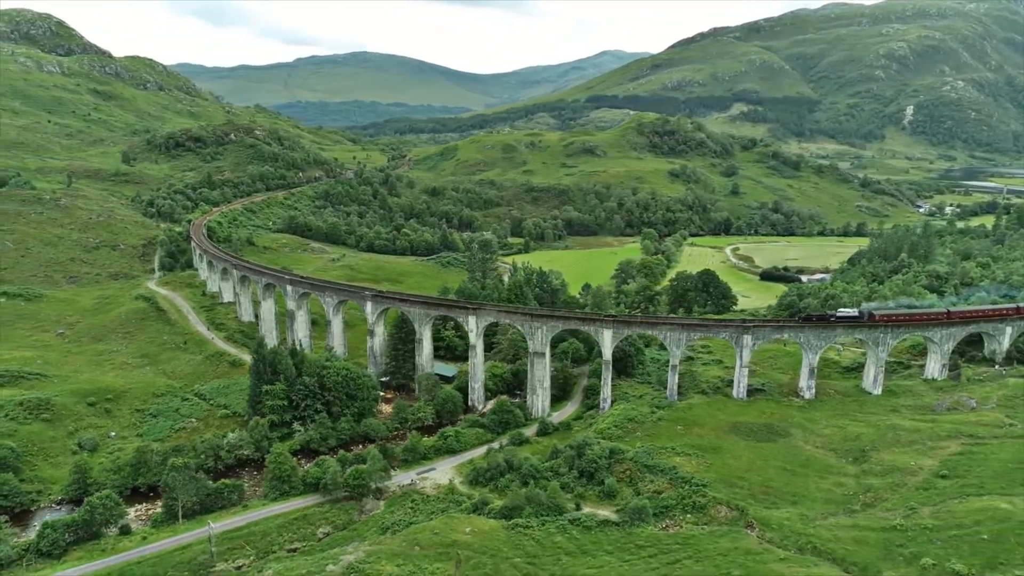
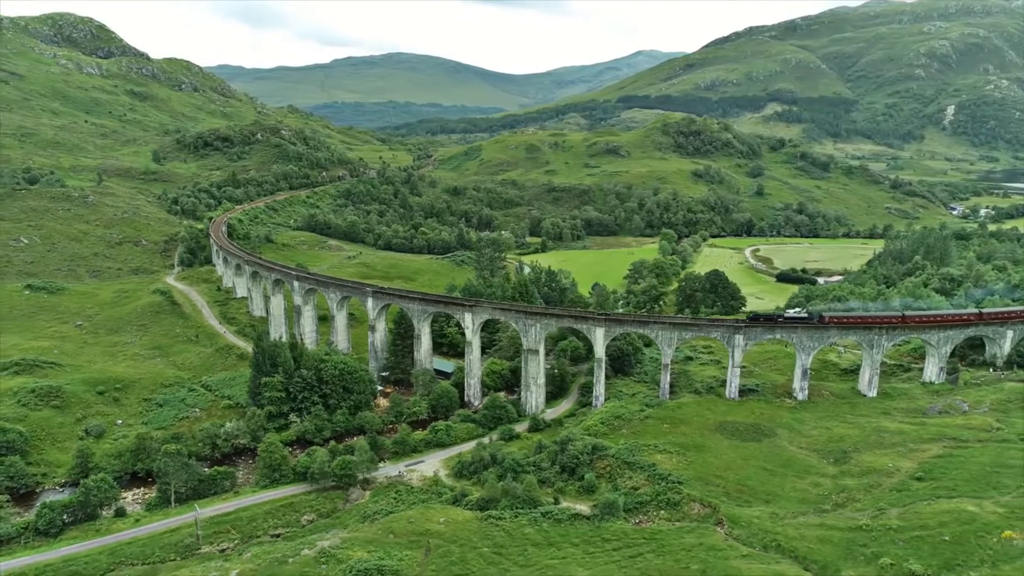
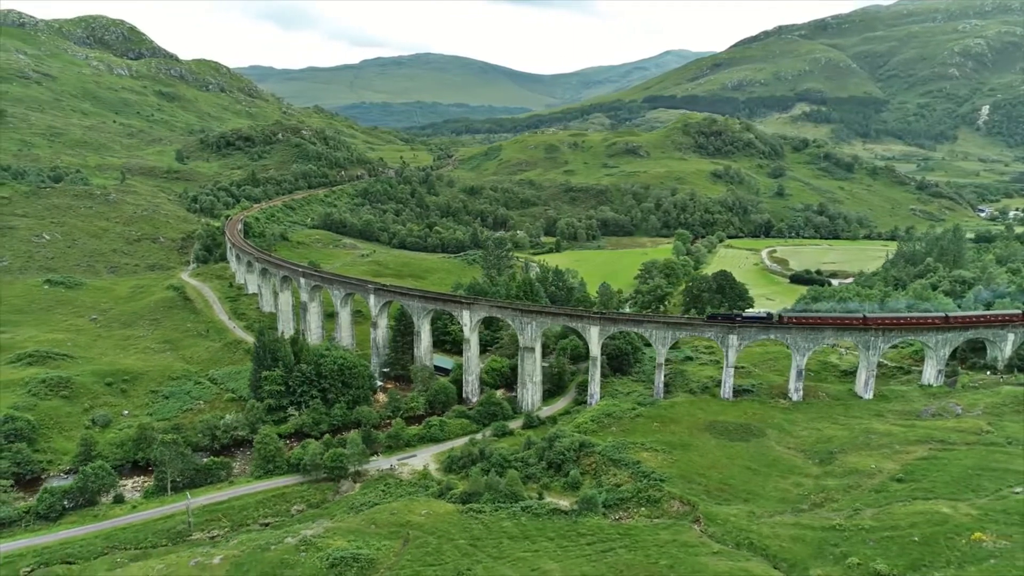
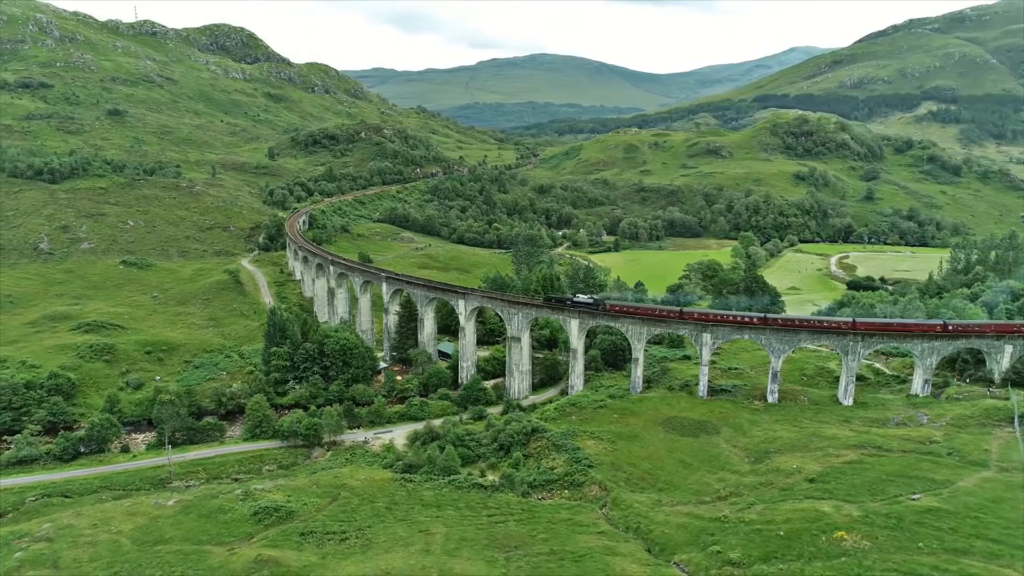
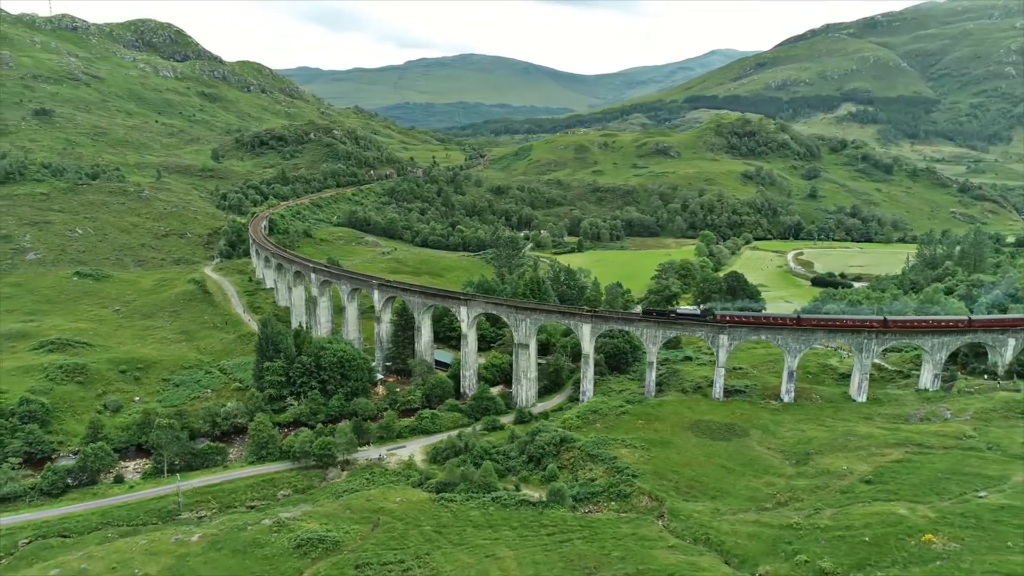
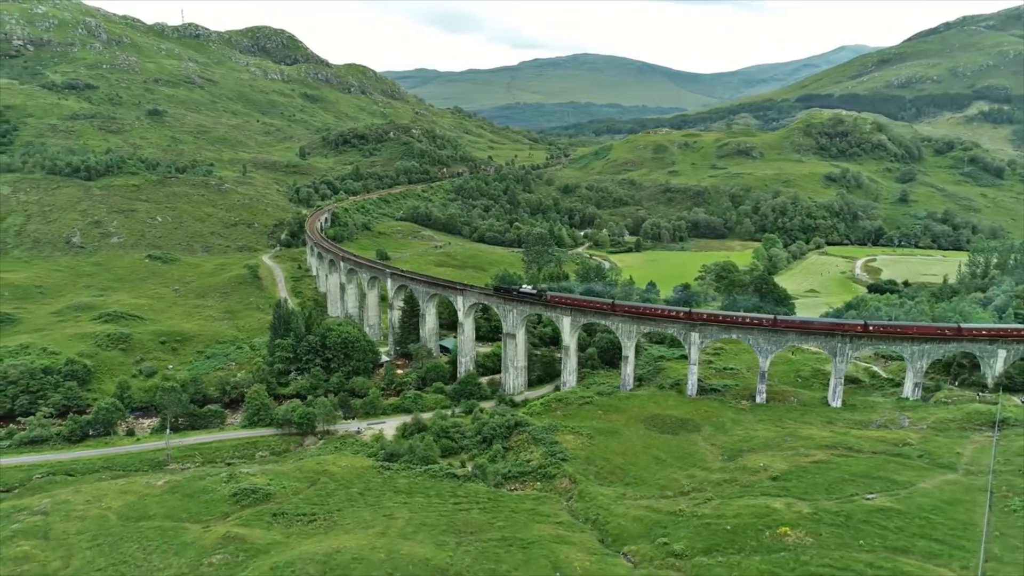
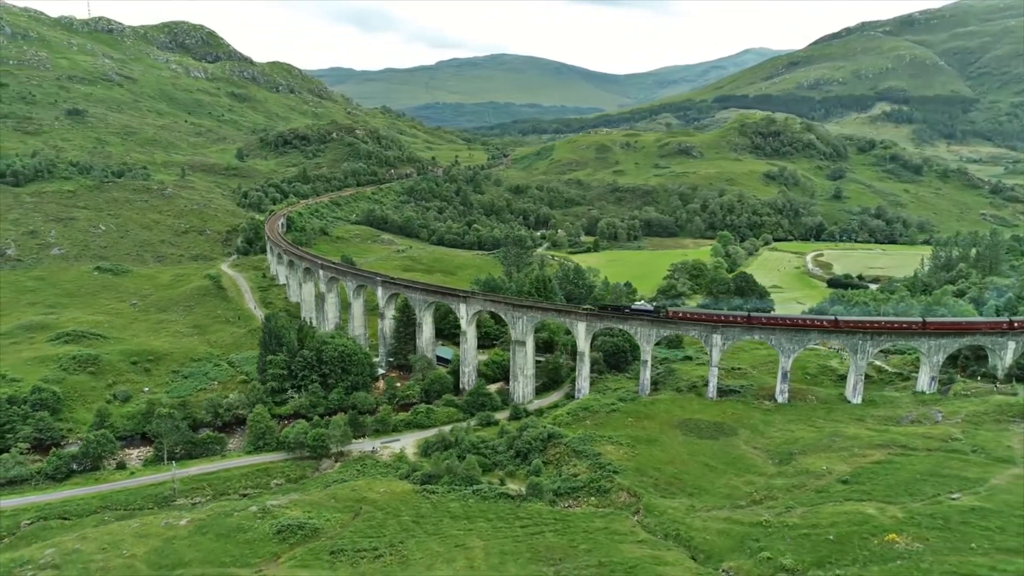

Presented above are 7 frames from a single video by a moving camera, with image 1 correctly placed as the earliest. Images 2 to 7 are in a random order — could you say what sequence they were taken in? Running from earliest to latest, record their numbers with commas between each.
2, 3, 5, 7, 4, 6
